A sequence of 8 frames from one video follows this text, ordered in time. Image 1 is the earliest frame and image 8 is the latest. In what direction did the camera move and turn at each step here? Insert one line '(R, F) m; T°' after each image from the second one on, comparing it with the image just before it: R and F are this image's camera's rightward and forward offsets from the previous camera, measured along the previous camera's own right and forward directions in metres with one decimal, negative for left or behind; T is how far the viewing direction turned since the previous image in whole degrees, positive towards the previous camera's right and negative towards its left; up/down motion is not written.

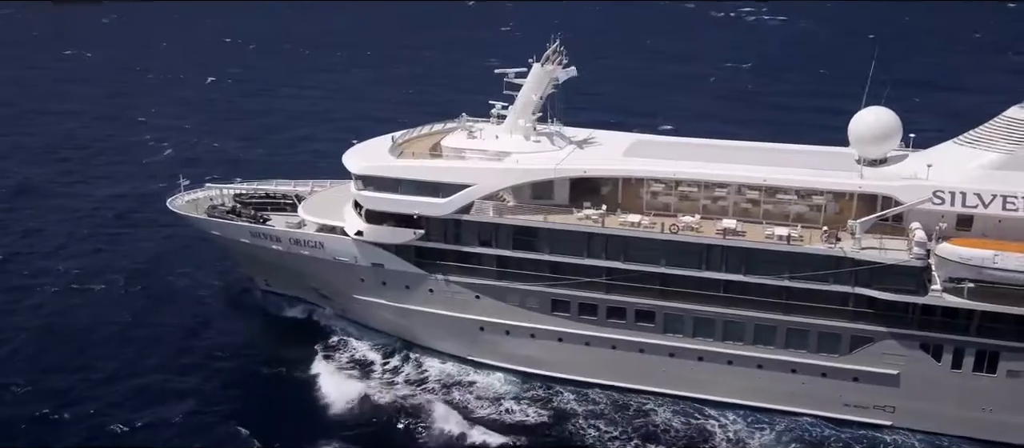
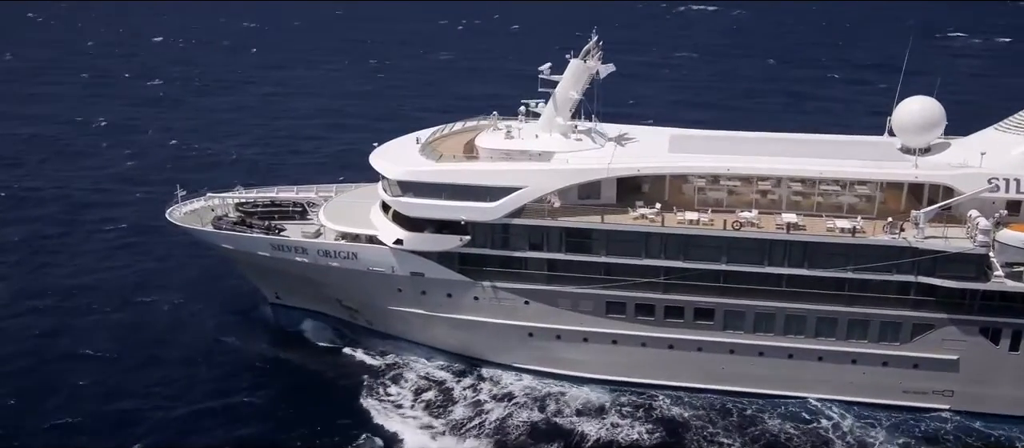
(-6.2, +1.6) m; +6°
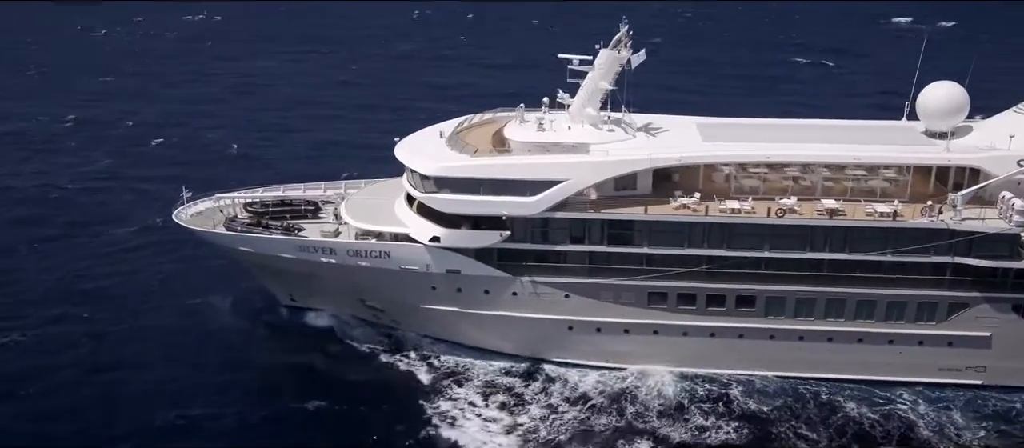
(-4.8, +0.7) m; +5°
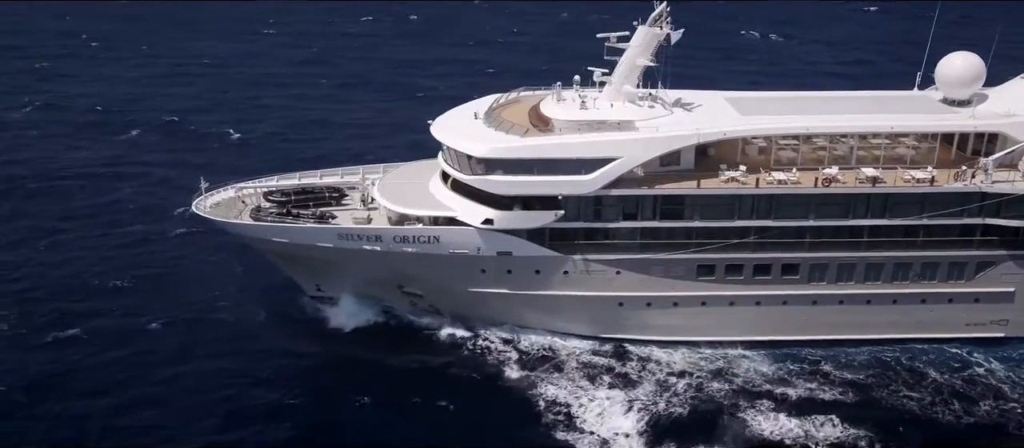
(-6.4, +0.5) m; +6°
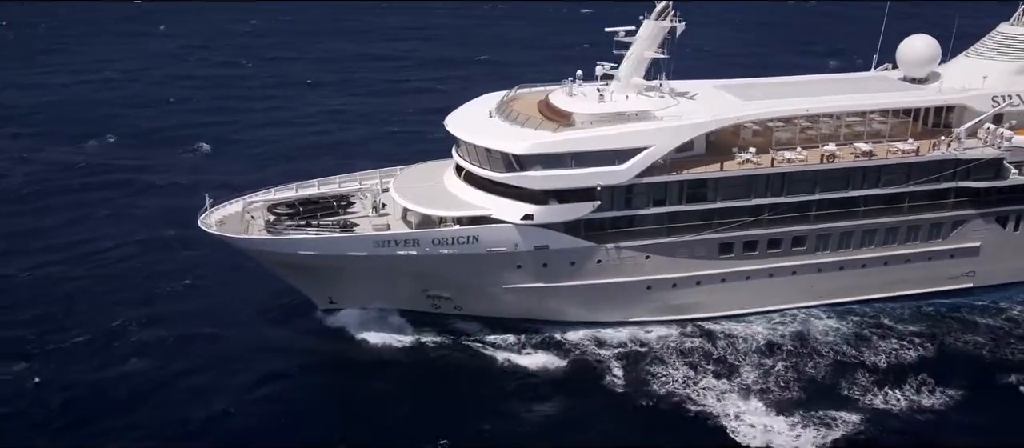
(-8.6, +0.3) m; +10°
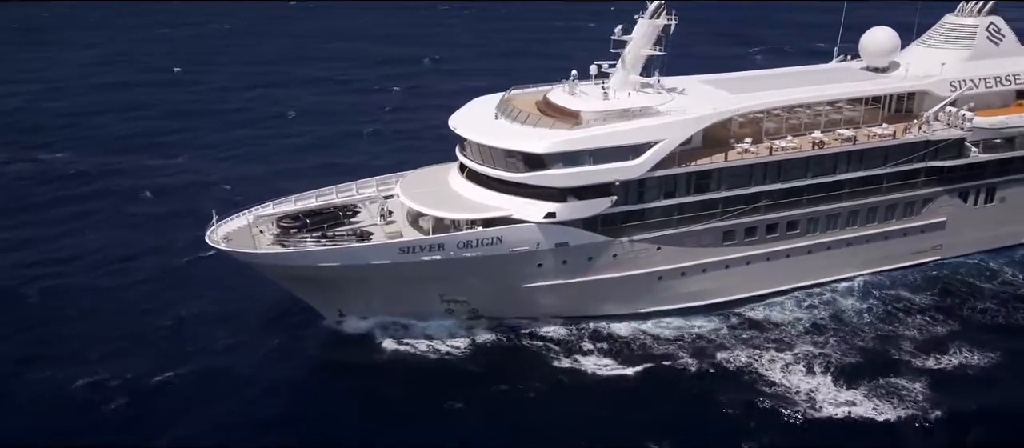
(-6.0, +0.1) m; +7°
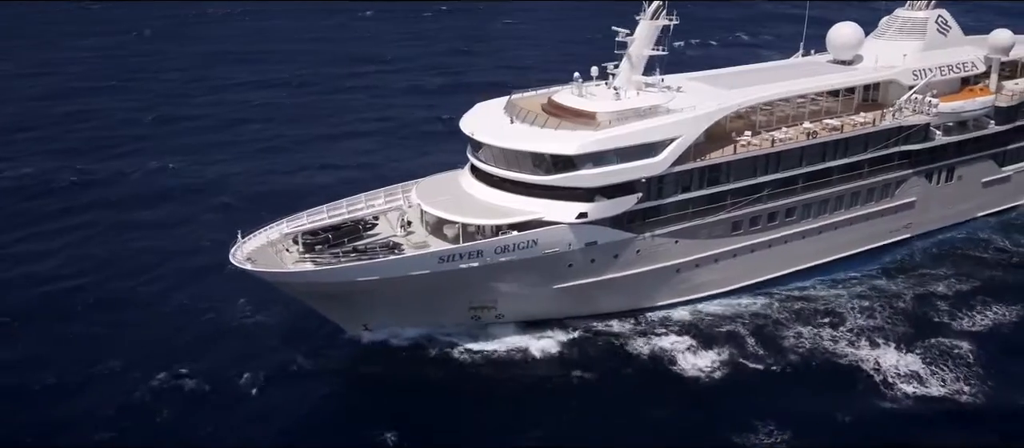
(-6.8, +0.3) m; +8°
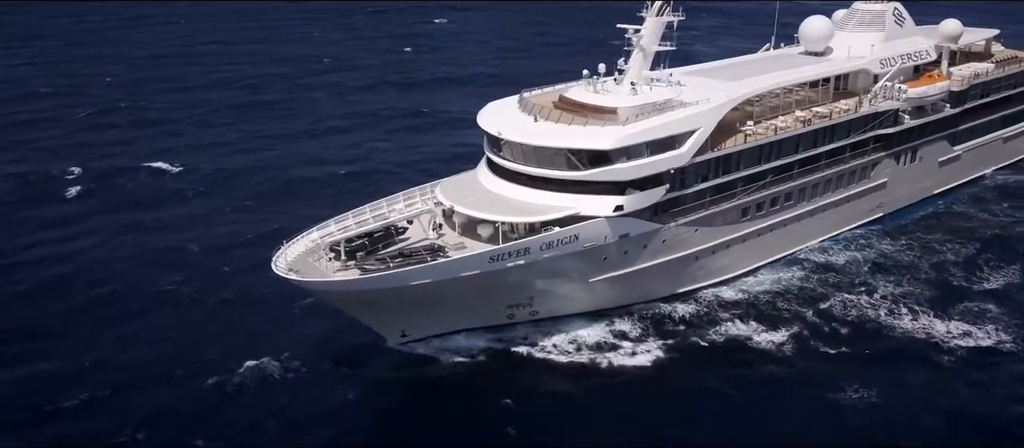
(-7.1, +0.1) m; +8°
